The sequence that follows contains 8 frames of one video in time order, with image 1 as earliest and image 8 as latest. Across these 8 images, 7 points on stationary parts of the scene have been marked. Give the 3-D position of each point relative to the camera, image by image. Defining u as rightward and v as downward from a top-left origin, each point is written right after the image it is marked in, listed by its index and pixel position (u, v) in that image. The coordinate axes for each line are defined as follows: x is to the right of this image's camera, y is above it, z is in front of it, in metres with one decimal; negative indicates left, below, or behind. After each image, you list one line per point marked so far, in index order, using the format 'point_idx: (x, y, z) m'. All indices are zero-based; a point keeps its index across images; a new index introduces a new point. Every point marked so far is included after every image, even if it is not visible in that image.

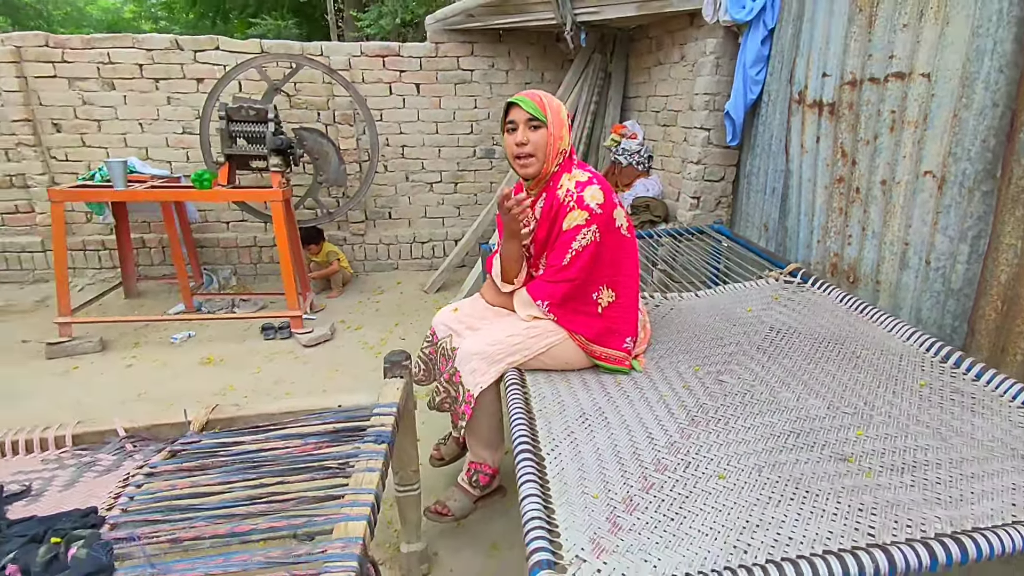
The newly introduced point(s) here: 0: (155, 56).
0: (-2.9, +1.9, +4.6) m
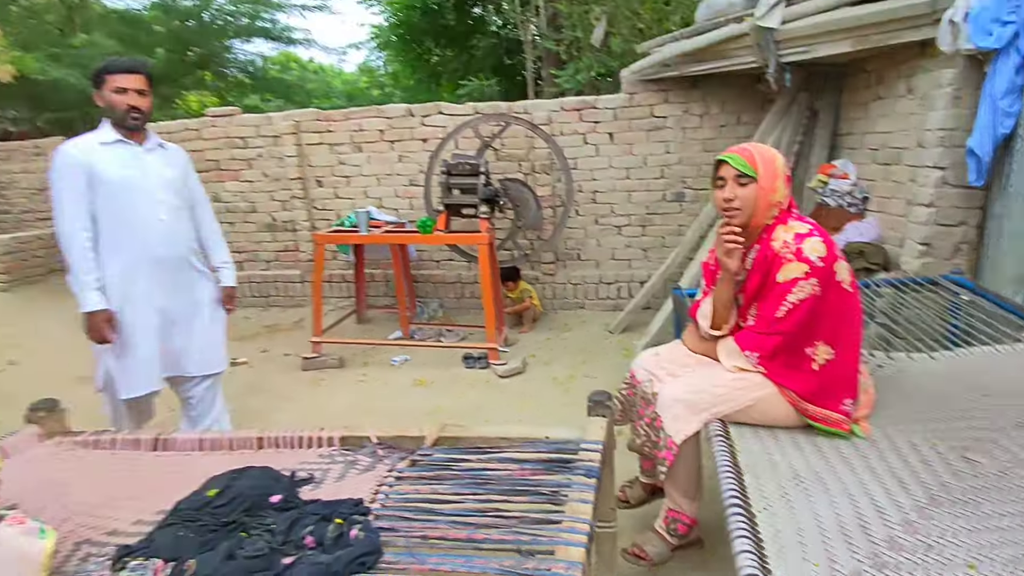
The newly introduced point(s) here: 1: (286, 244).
0: (-1.2, +1.6, +5.4) m
1: (-2.4, +0.5, +6.0) m
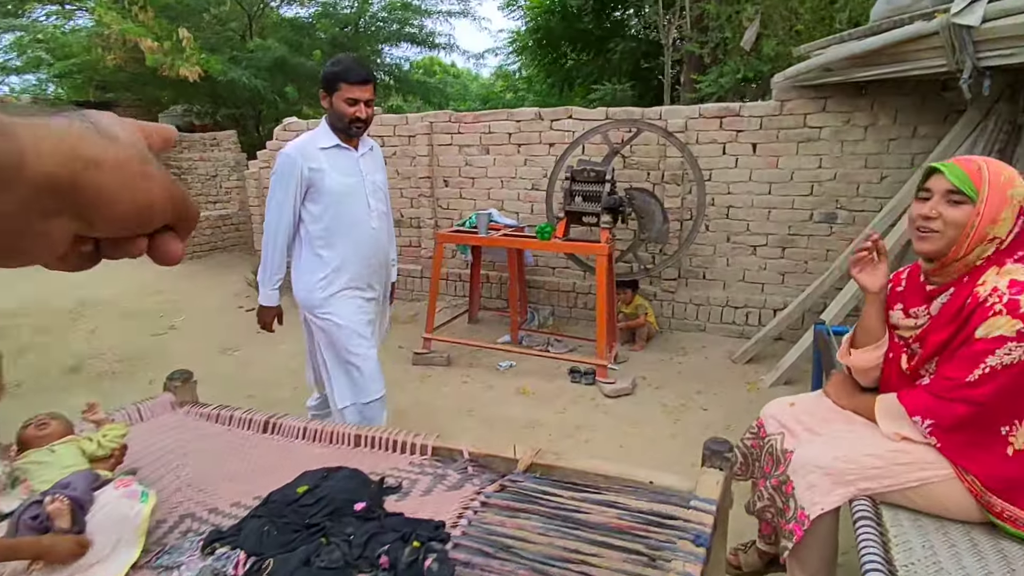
0: (+0.1, +1.6, +5.4) m
1: (-1.1, +0.5, +6.2) m
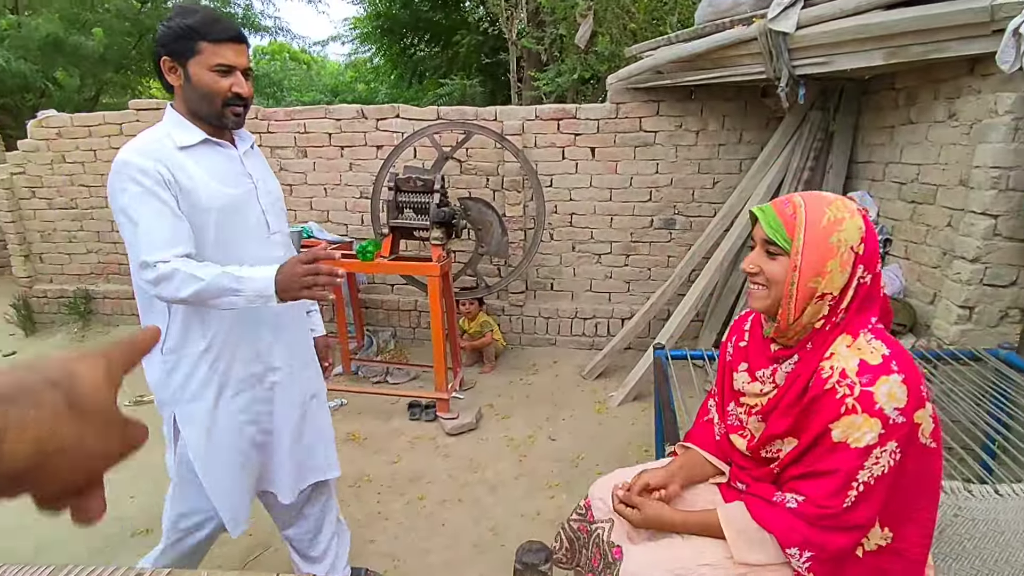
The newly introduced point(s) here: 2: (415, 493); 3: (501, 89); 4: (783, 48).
0: (-1.4, +1.4, +4.7) m
1: (-2.8, +0.3, +5.2) m
2: (-0.6, -1.2, +3.3) m
3: (-0.2, +3.7, +10.3) m
4: (+1.6, +1.4, +3.3) m
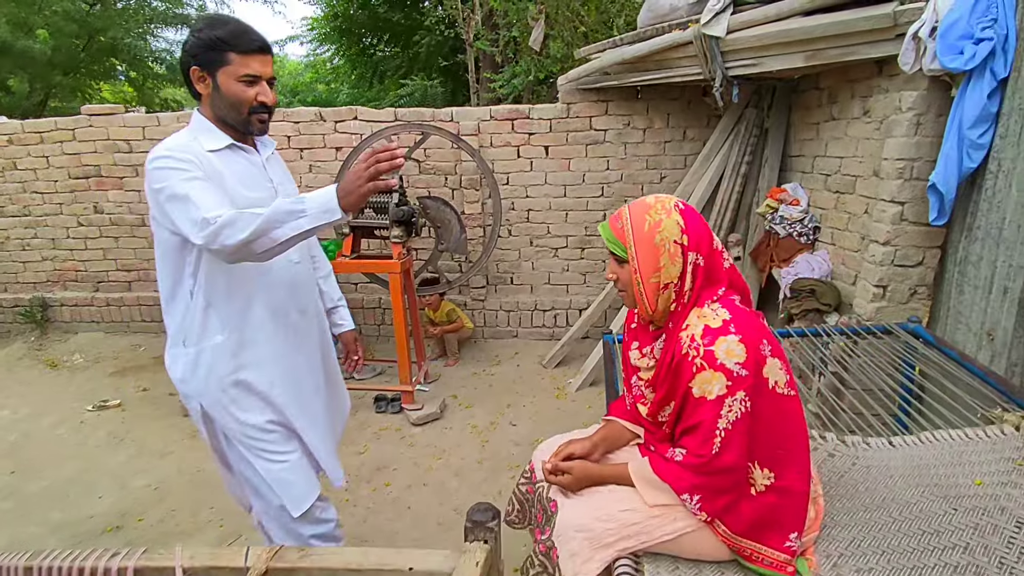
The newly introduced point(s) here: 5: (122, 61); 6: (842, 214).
0: (-1.8, +1.4, +4.8) m
1: (-3.1, +0.3, +5.2) m
2: (-0.8, -1.2, +3.4) m
3: (-0.9, +3.8, +10.4) m
4: (+1.3, +1.5, +3.6) m
5: (-6.2, +3.6, +8.8) m
6: (+2.1, +0.5, +3.5) m
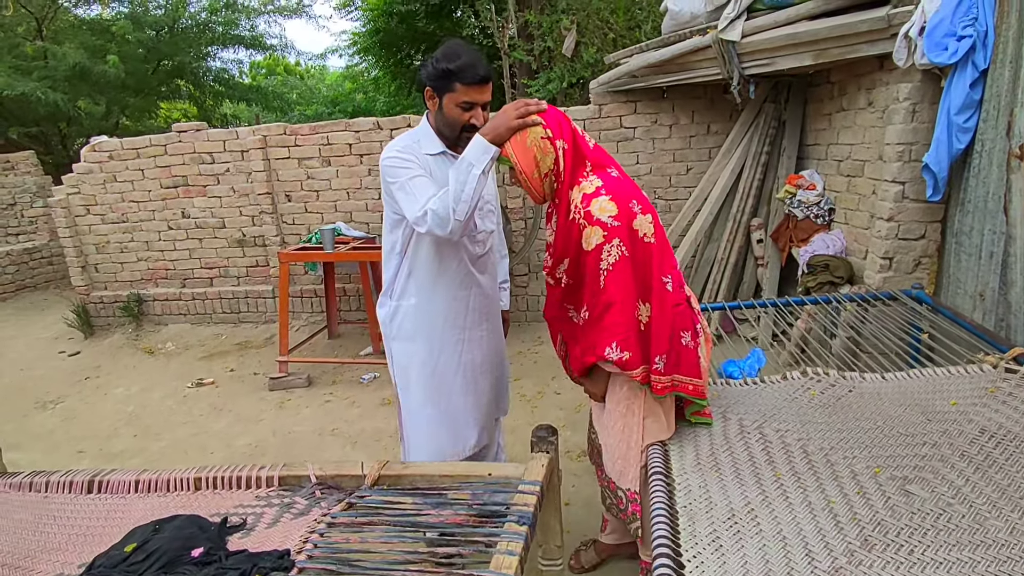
0: (-1.5, +1.5, +5.4) m
1: (-2.7, +0.3, +5.9) m
2: (-0.5, -1.1, +3.9) m
3: (-0.3, +3.9, +10.9) m
4: (+1.6, +1.7, +4.0) m
5: (-5.7, +3.6, +9.7) m
6: (+2.4, +0.6, +3.9) m
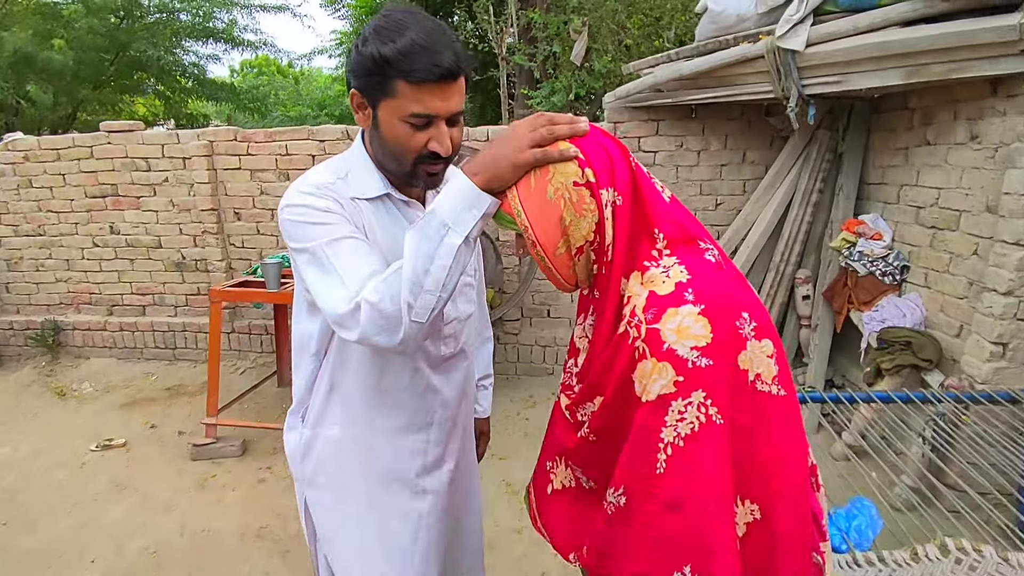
0: (-1.5, +1.1, +4.5) m
1: (-2.8, 0.0, +5.0) m
2: (-0.6, -1.4, +3.0) m
3: (-0.4, +3.4, +10.1) m
4: (+1.6, +1.3, +3.1) m
5: (-5.7, +3.4, +8.7) m
6: (+2.4, +0.2, +3.0) m
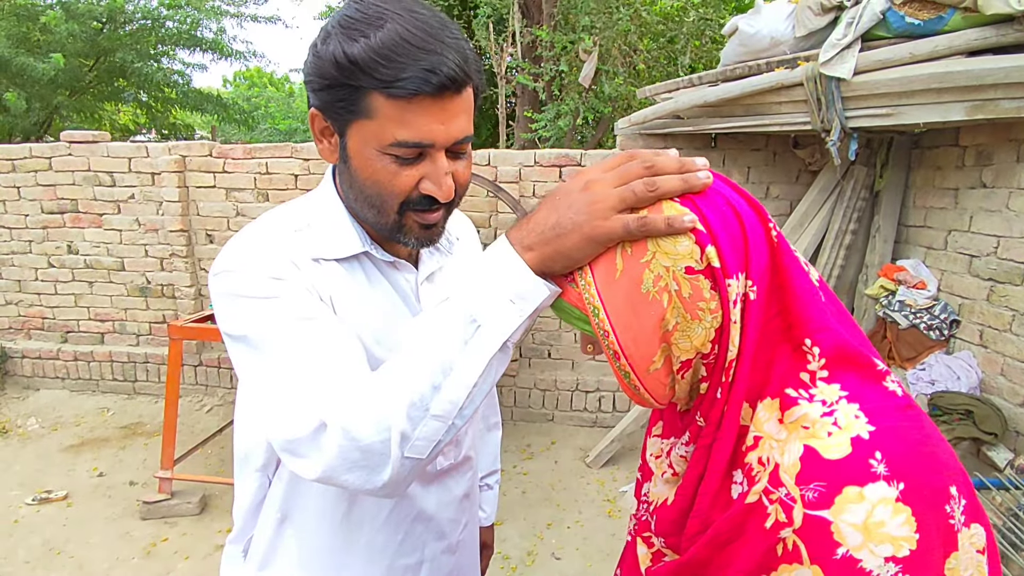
0: (-1.5, +0.9, +4.1) m
1: (-2.8, -0.2, +4.5) m
2: (-0.6, -1.6, +2.5) m
3: (-0.4, +2.9, +9.8) m
4: (+1.6, +1.0, +2.8) m
5: (-5.7, +3.1, +8.3) m
6: (+2.4, -0.1, +2.7) m
